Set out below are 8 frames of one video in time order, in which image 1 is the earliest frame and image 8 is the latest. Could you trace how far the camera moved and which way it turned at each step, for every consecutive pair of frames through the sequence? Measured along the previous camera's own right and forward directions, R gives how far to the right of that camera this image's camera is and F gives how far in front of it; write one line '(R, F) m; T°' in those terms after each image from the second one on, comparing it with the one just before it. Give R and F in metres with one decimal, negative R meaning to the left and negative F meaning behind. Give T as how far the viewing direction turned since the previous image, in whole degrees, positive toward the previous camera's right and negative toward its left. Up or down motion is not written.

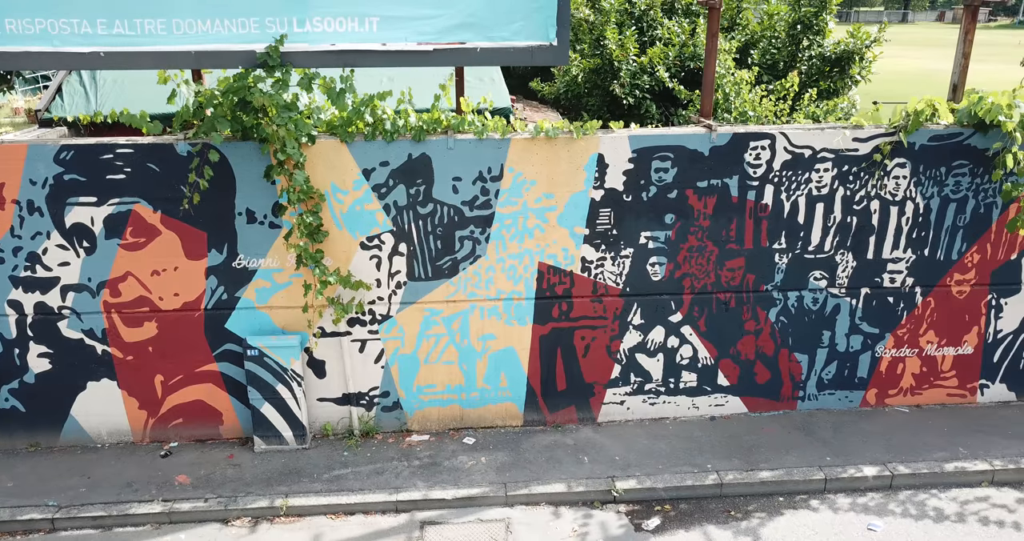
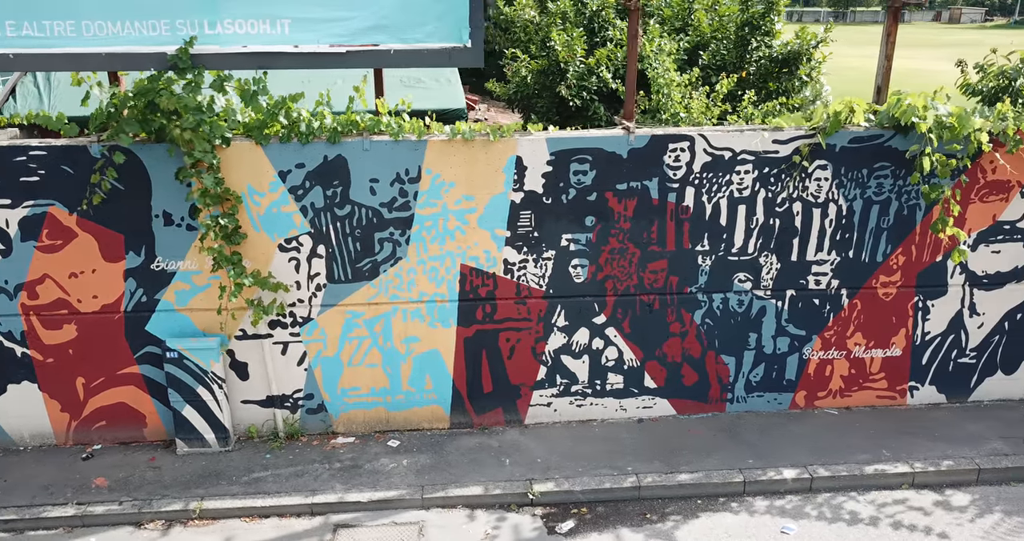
(+0.5, 0.0) m; 0°
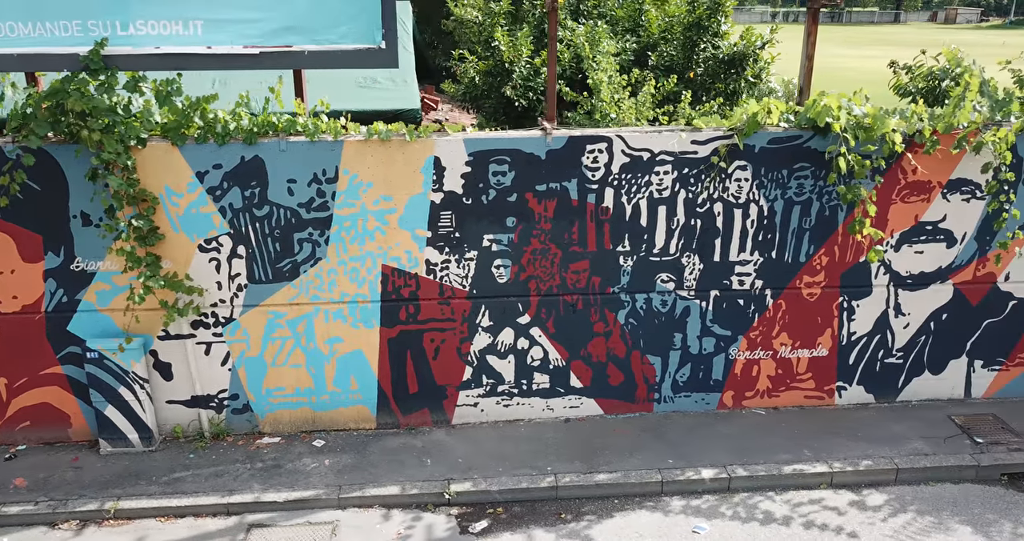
(+0.5, 0.0) m; 0°
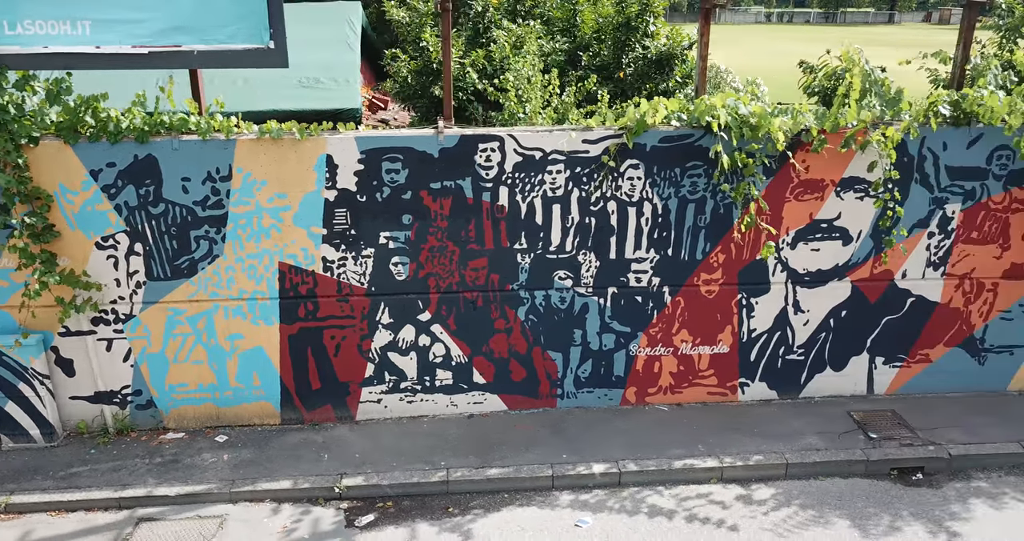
(+0.6, -0.1) m; 0°
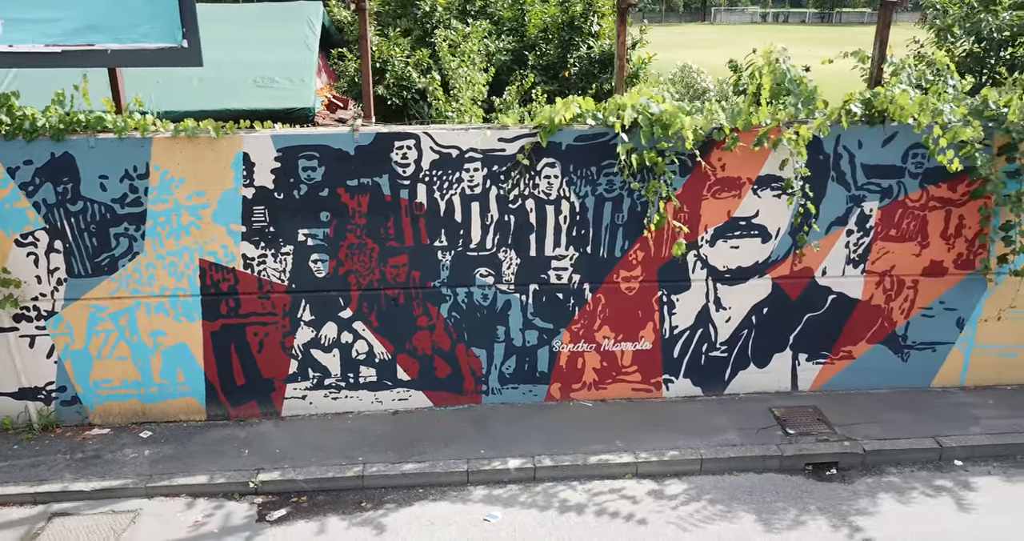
(+0.5, 0.0) m; 0°
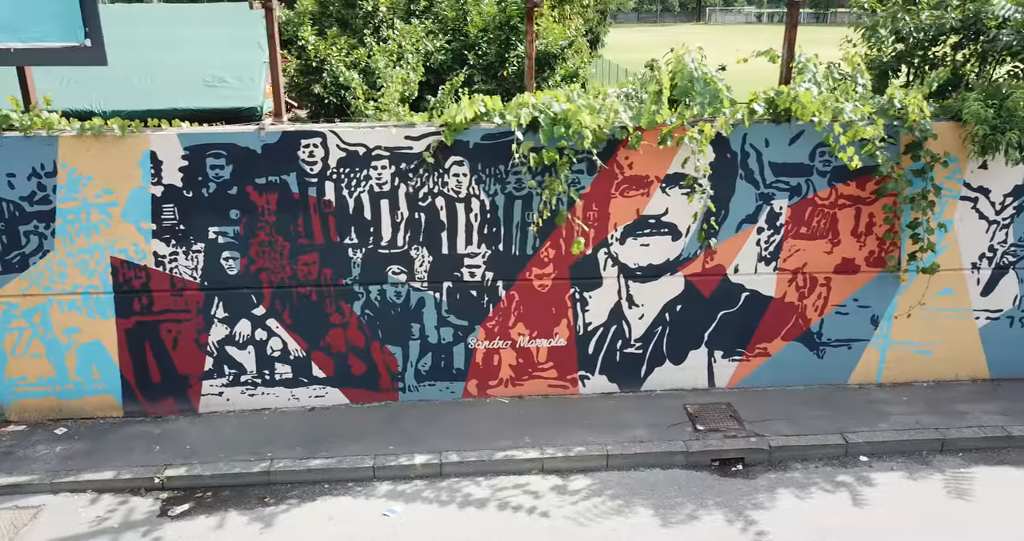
(+0.5, 0.0) m; 0°
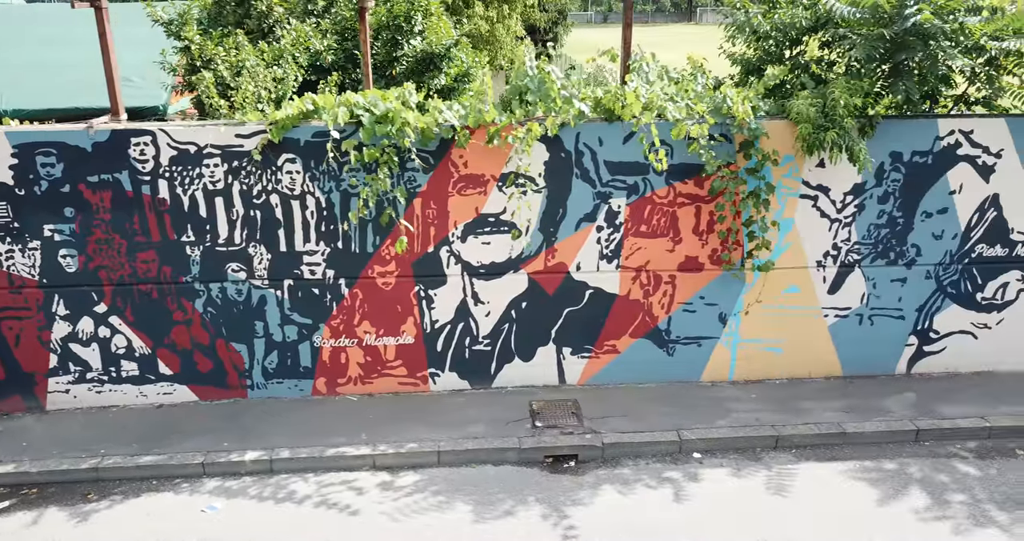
(+1.0, 0.0) m; 0°
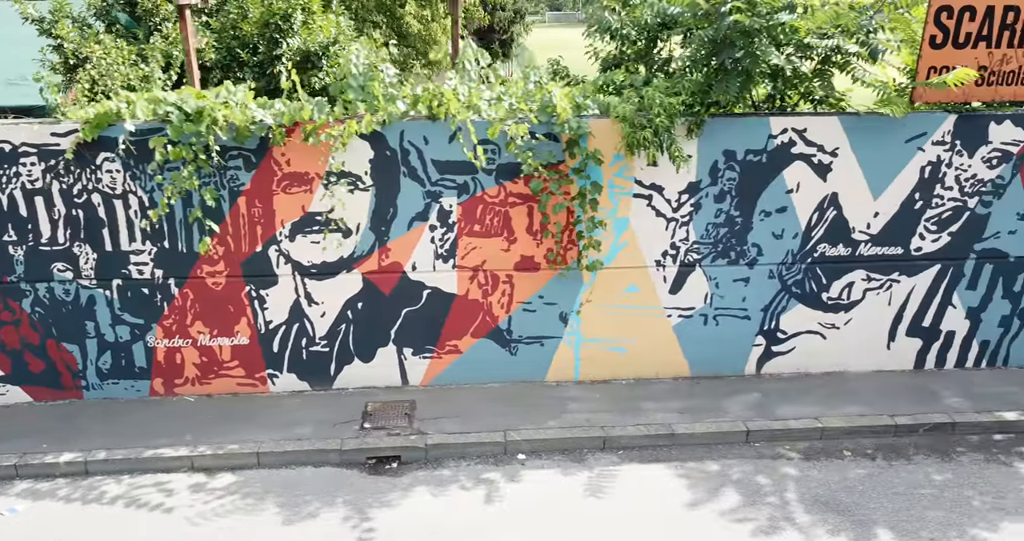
(+1.1, 0.0) m; 0°
